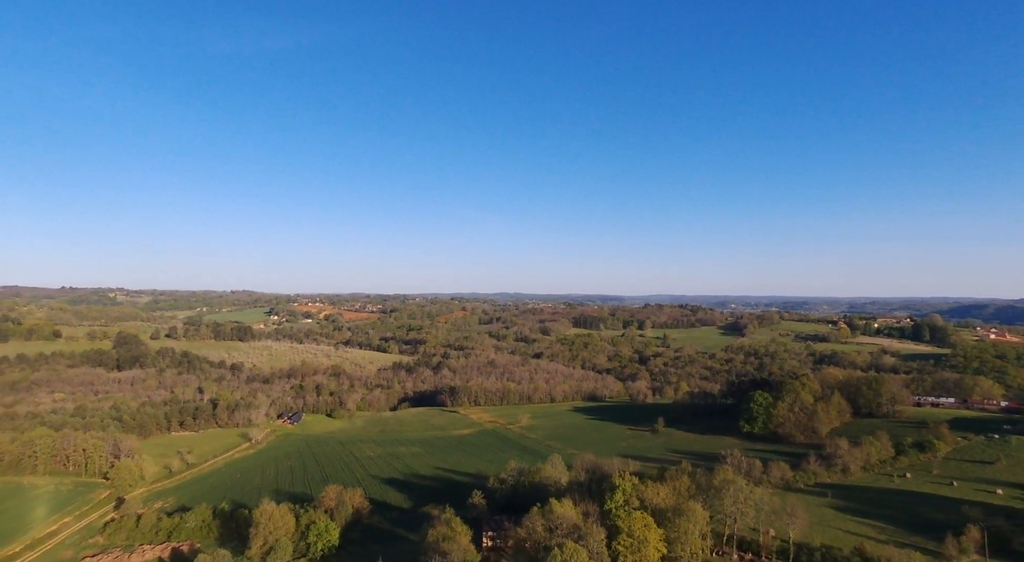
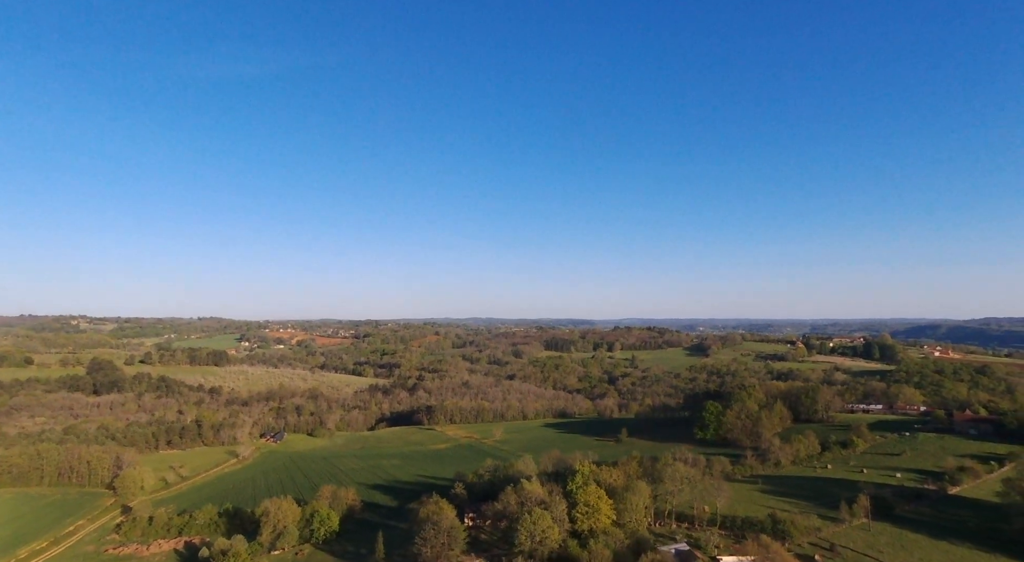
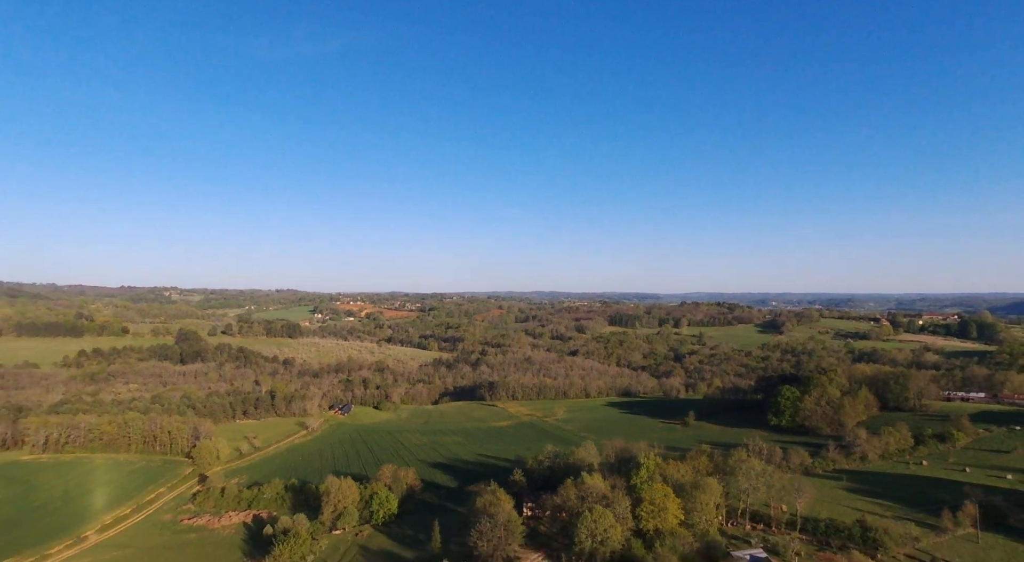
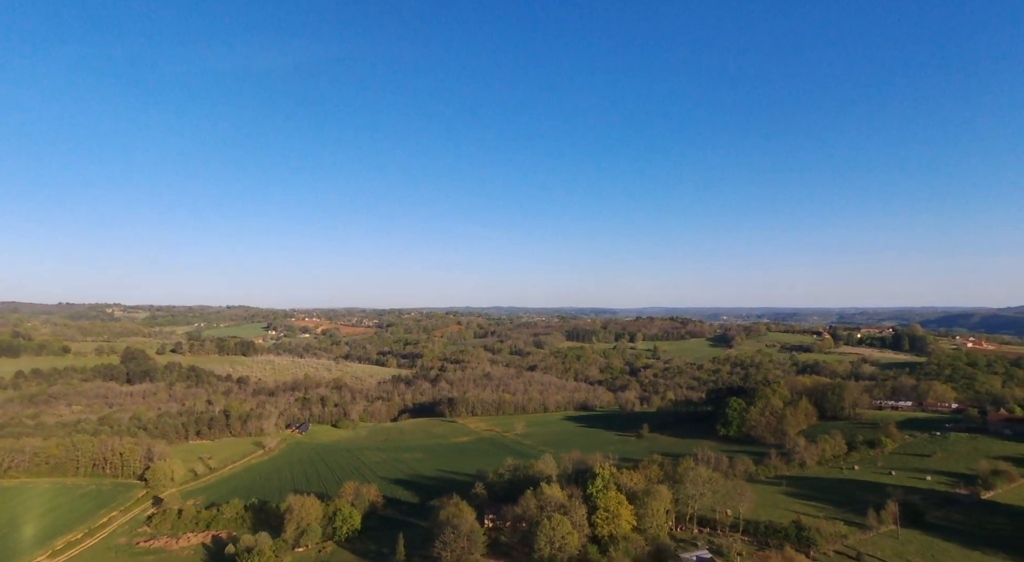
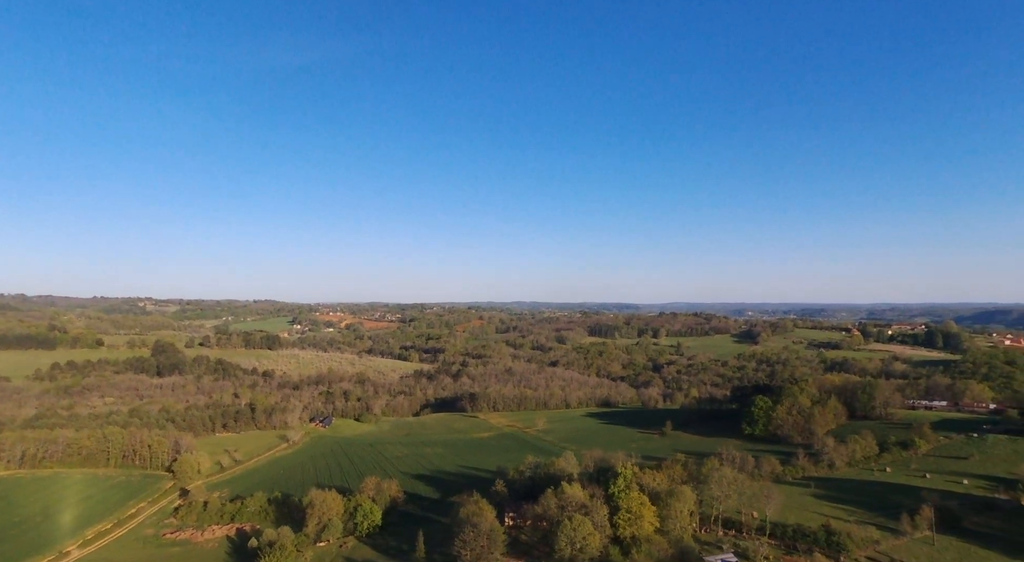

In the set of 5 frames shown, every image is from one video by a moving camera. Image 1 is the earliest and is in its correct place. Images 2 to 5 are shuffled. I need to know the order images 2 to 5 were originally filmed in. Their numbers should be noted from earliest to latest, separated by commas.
3, 5, 4, 2
